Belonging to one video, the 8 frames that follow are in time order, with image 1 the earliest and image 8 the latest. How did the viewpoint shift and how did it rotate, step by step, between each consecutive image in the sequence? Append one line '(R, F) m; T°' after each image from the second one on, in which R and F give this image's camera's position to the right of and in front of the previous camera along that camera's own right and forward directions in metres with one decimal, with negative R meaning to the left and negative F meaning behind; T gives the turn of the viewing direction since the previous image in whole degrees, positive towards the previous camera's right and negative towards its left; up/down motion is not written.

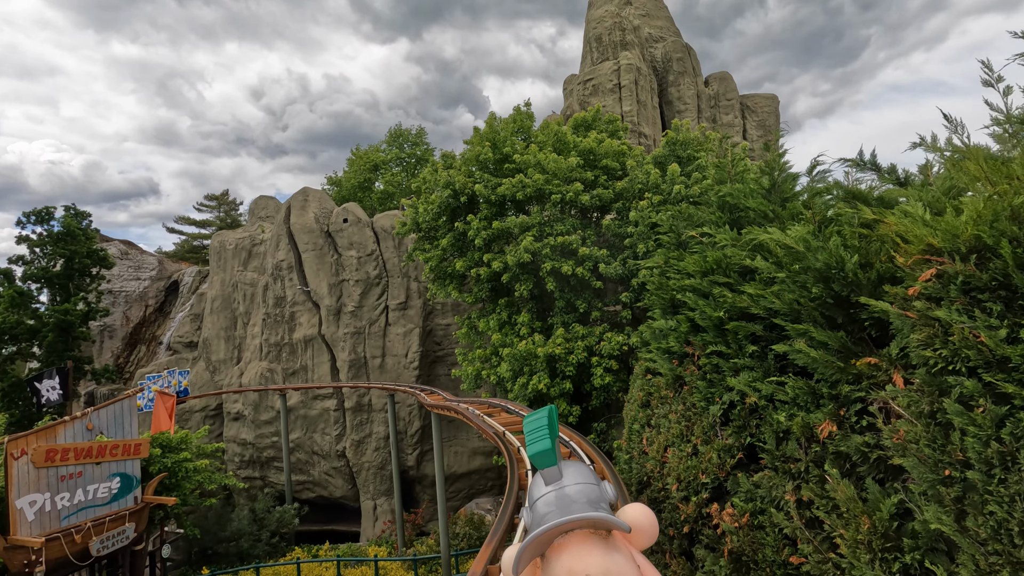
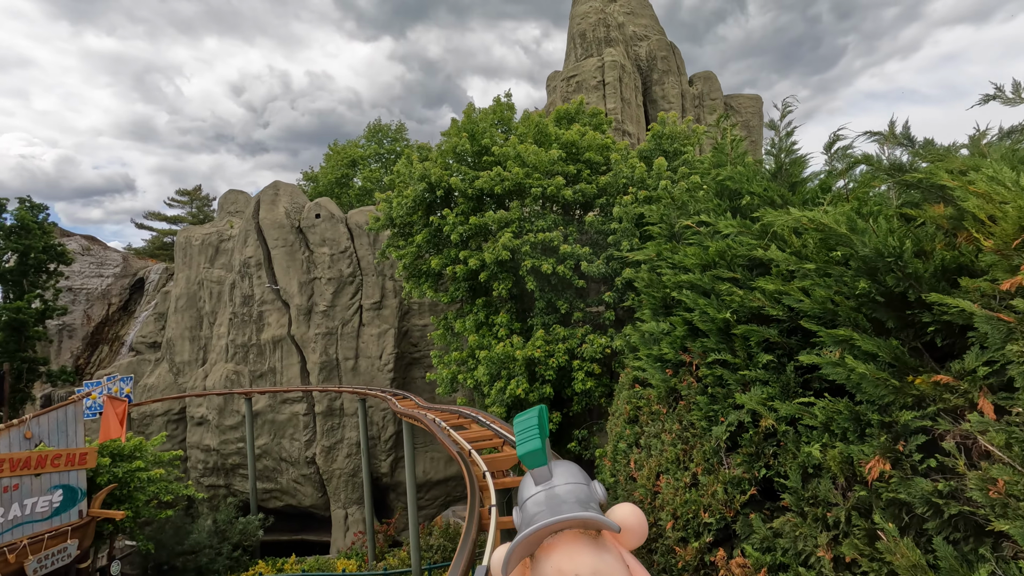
(+0.1, +0.8) m; +2°
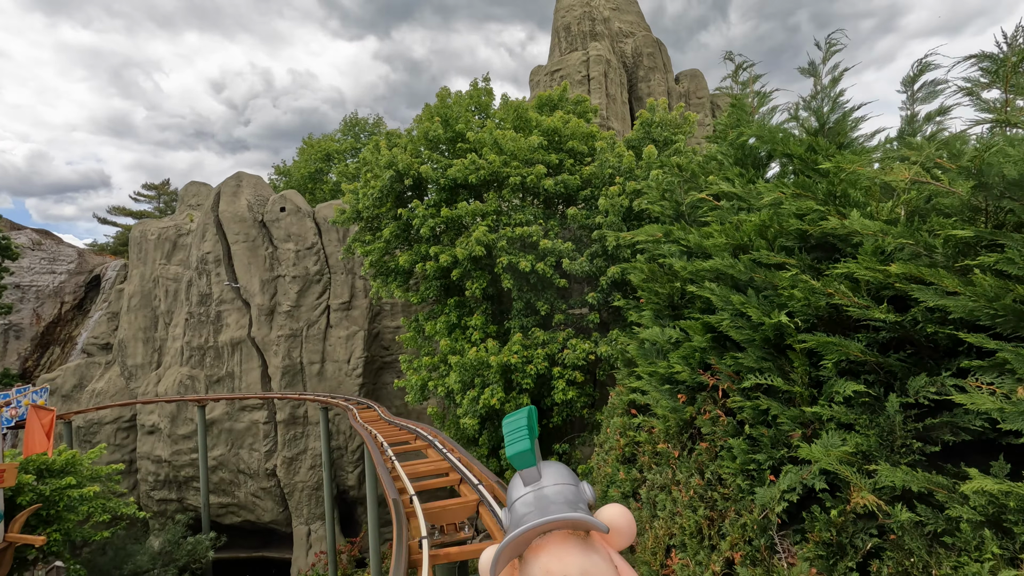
(+0.2, +1.3) m; +2°
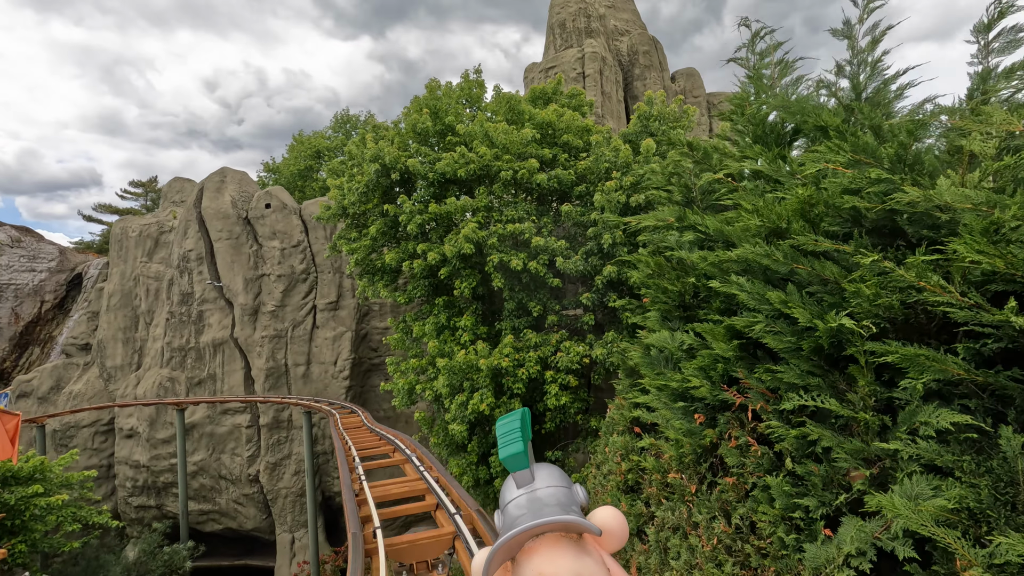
(+0.1, +0.6) m; +1°
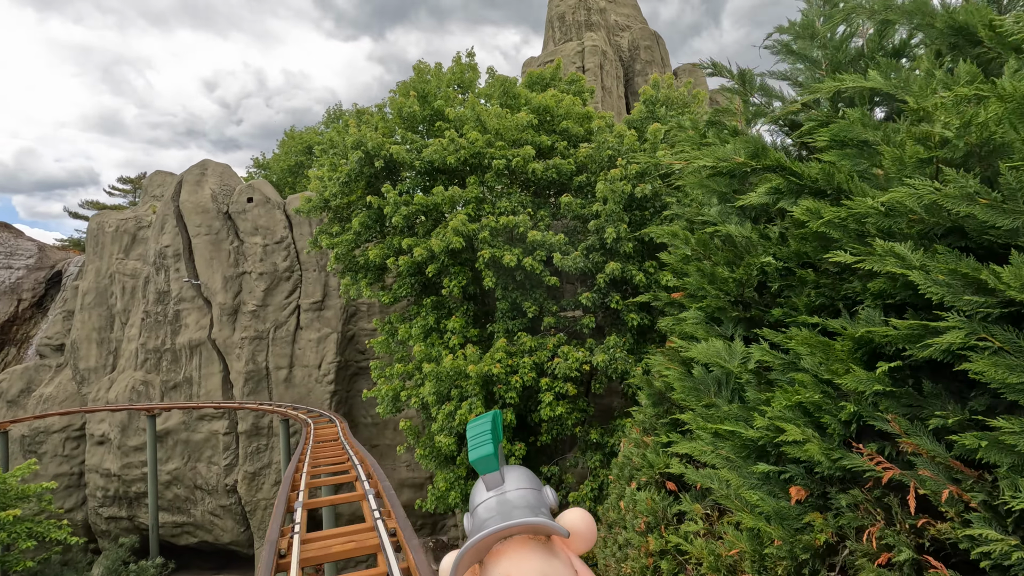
(+0.1, +1.1) m; 0°
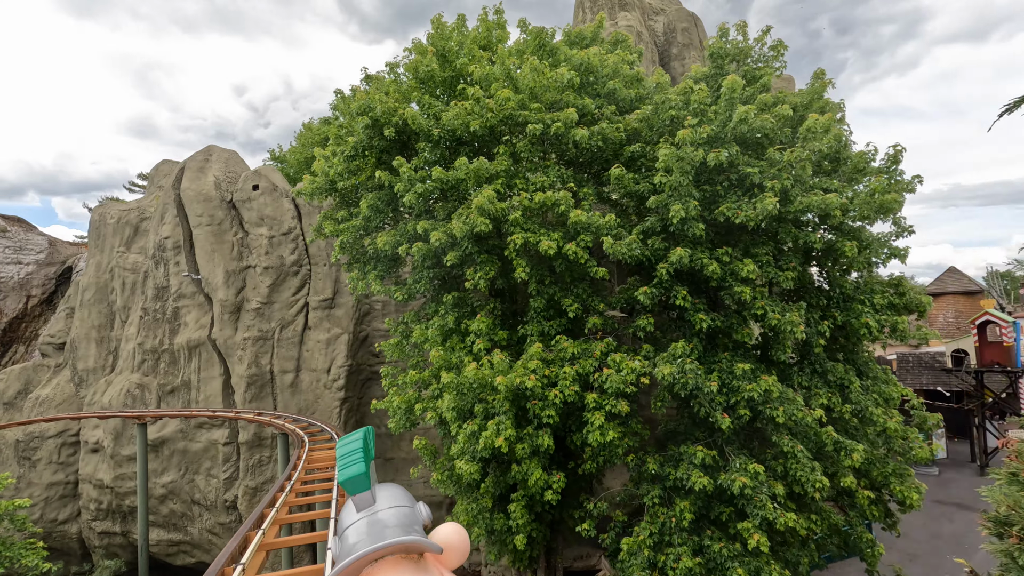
(-0.3, +2.0) m; -2°
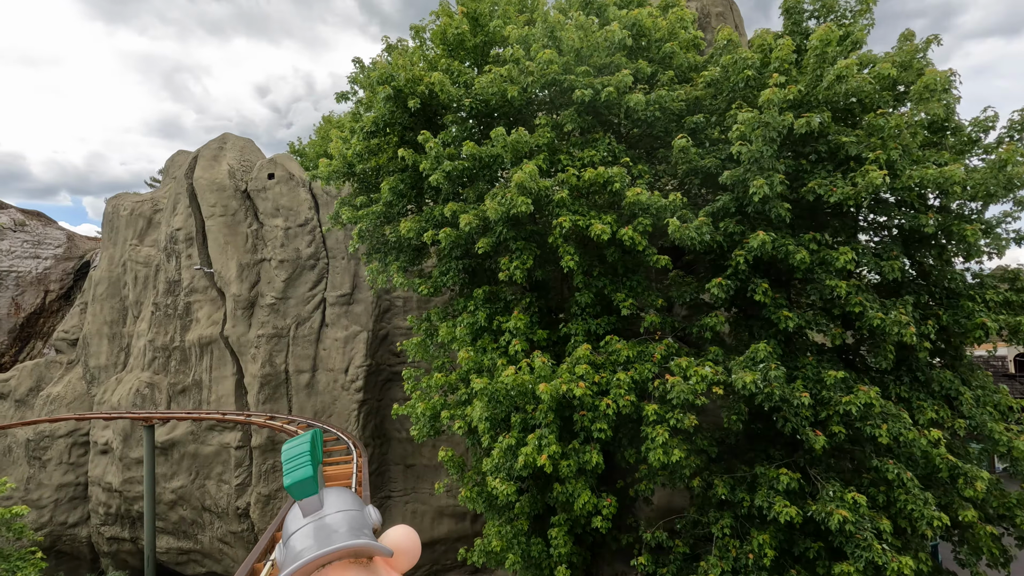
(-0.4, +1.2) m; -2°
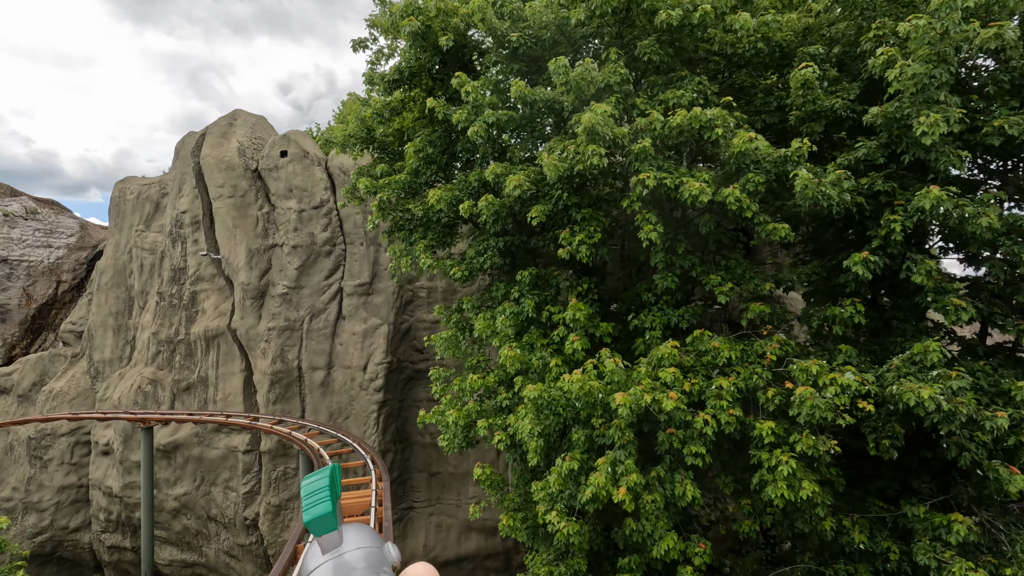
(-0.5, +1.7) m; -2°
